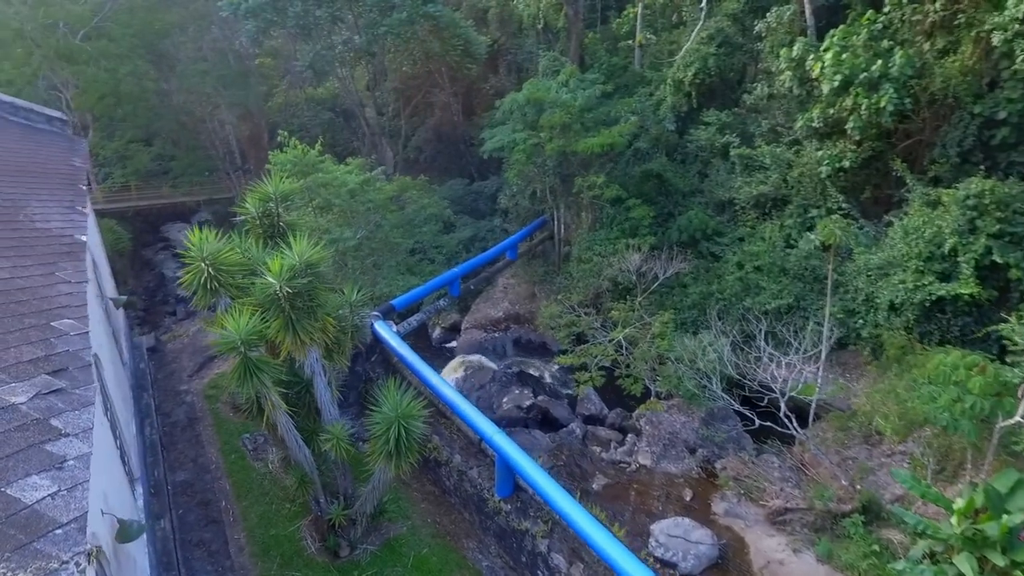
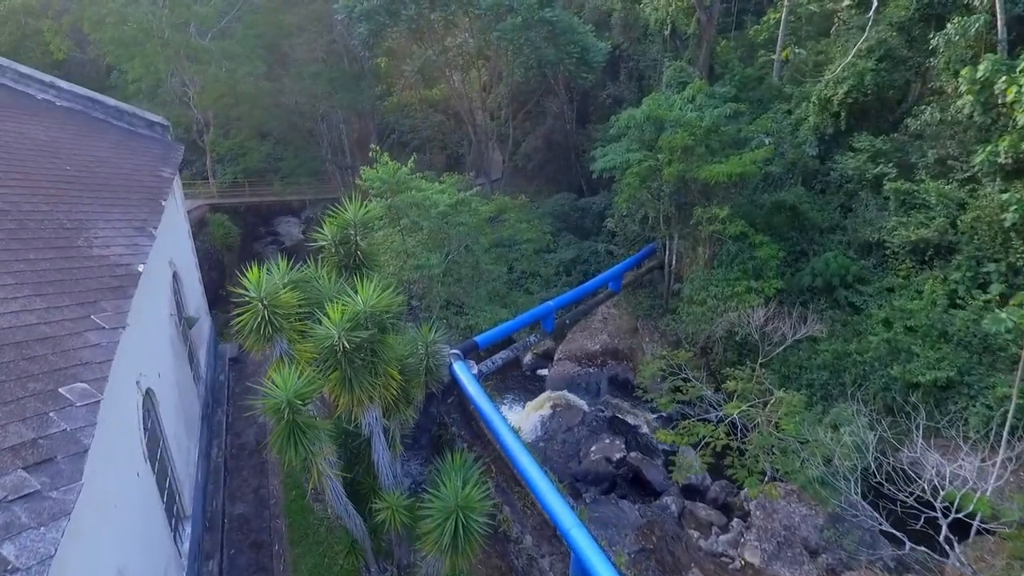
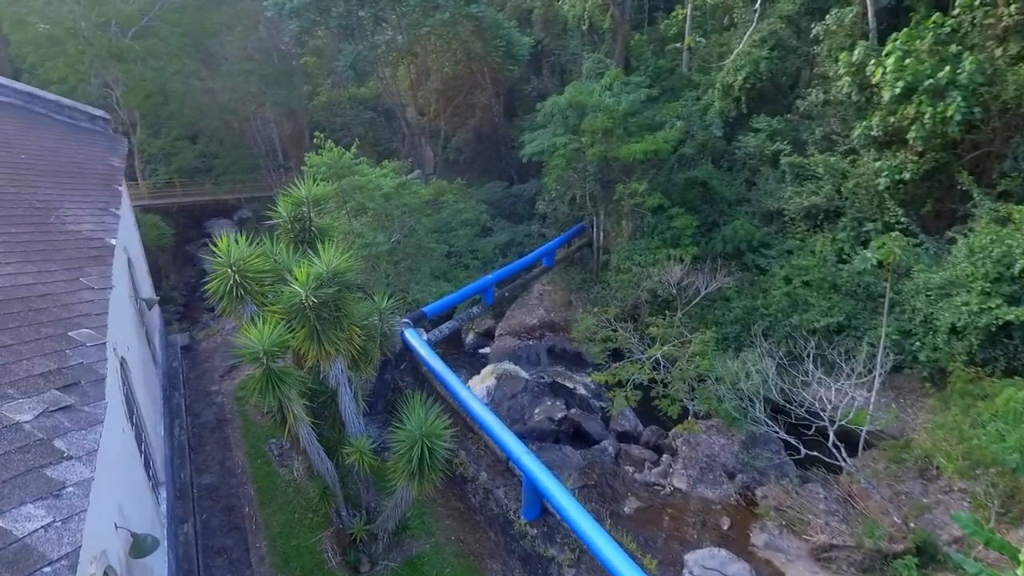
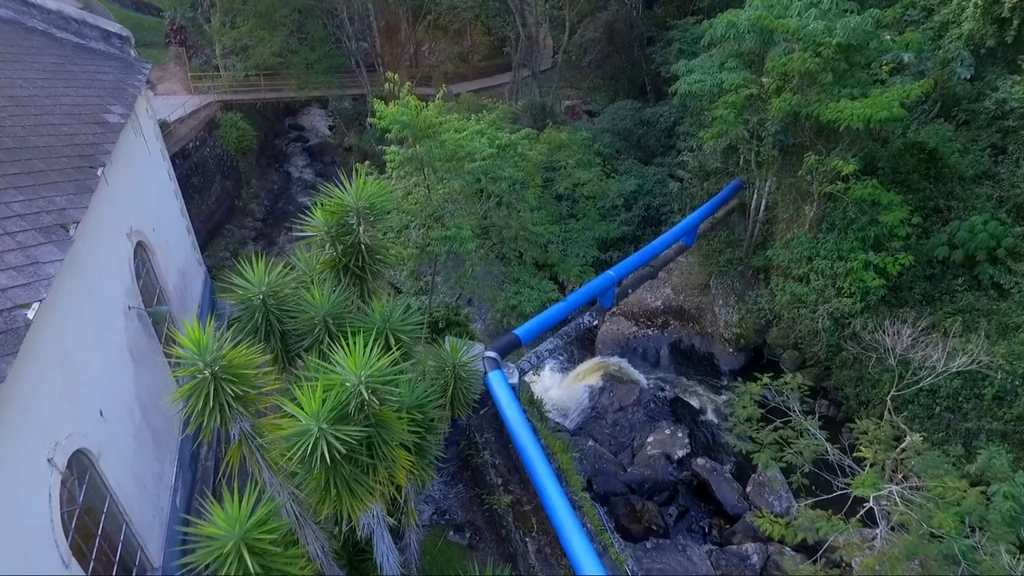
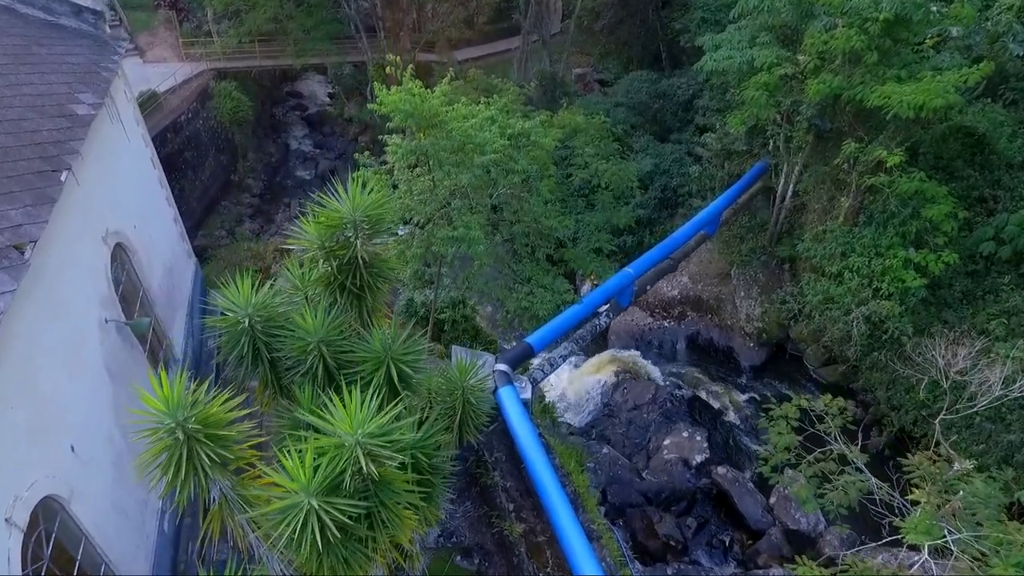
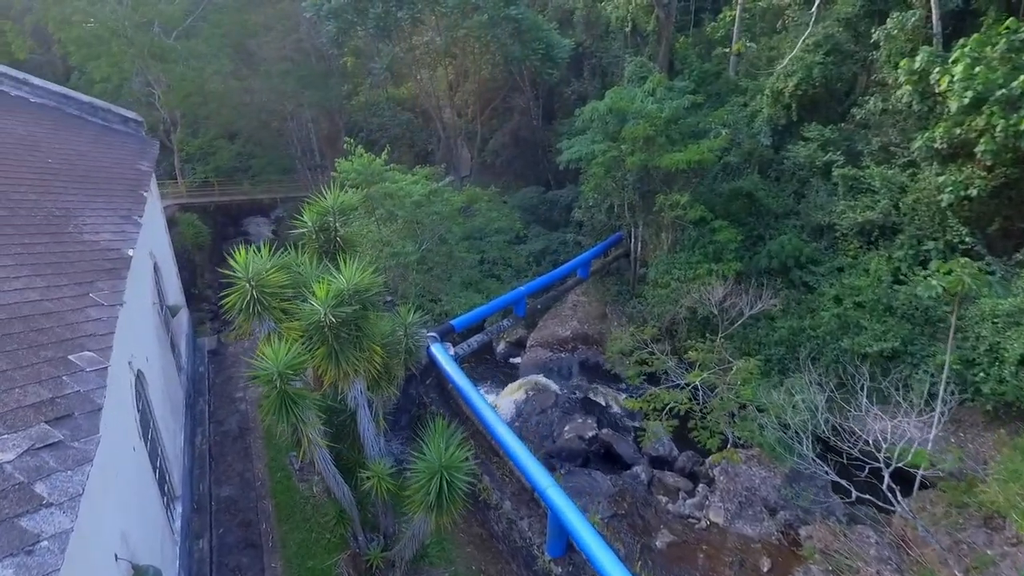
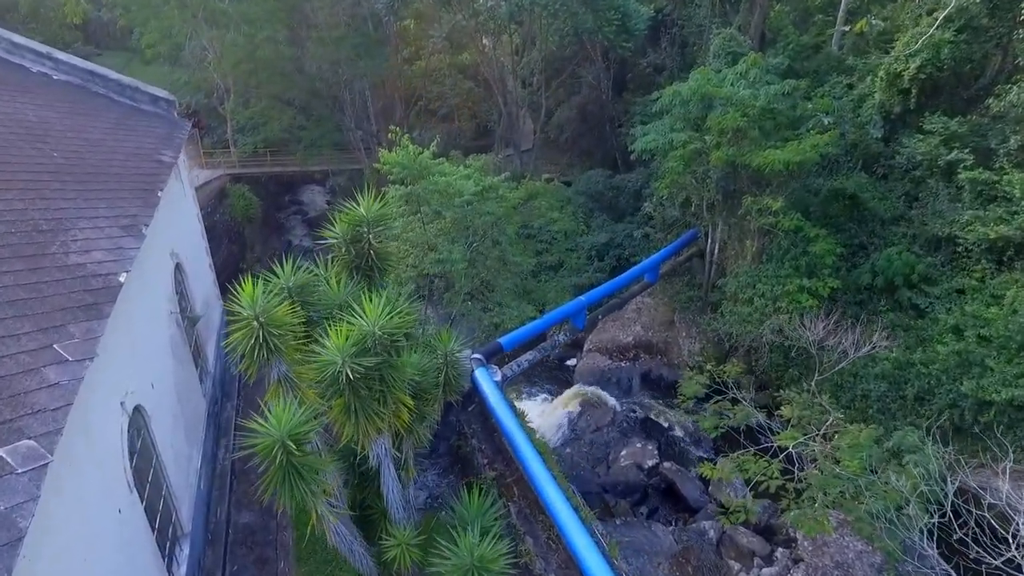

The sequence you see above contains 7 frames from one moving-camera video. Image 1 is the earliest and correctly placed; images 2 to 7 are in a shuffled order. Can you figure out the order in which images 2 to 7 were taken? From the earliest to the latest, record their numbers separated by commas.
3, 6, 2, 7, 4, 5
